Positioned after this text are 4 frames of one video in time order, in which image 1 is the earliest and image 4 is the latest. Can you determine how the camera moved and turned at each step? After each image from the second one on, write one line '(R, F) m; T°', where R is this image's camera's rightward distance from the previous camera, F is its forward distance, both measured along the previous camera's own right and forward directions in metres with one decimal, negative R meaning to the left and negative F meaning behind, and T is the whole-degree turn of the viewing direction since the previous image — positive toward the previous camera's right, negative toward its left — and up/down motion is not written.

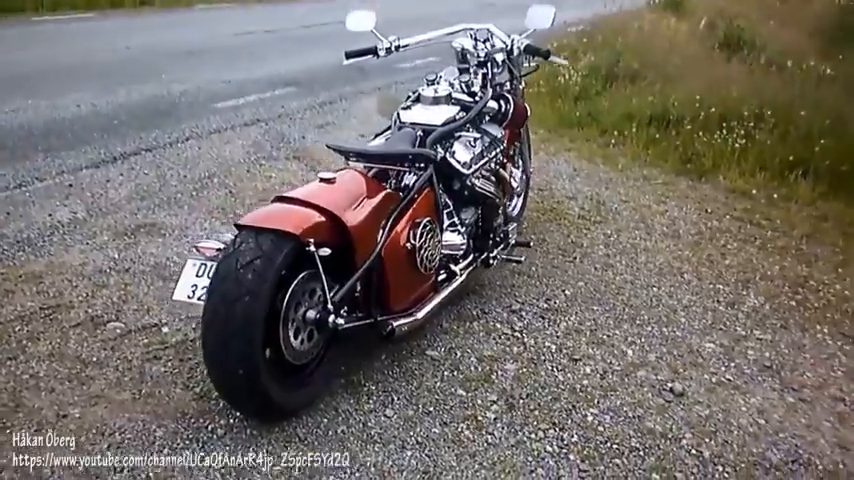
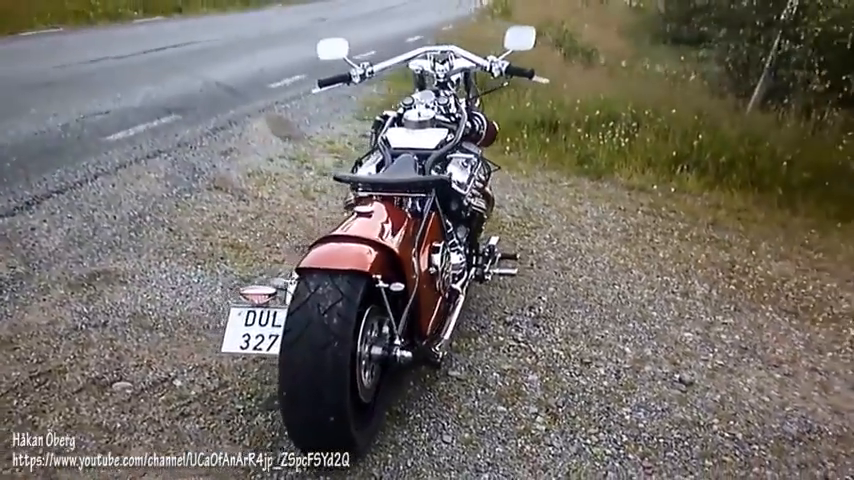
(-1.1, +0.1) m; +14°
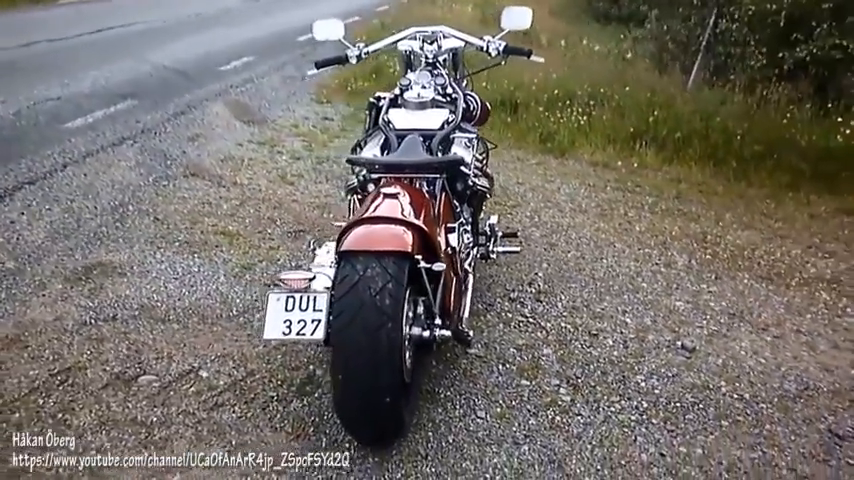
(-0.5, 0.0) m; +6°
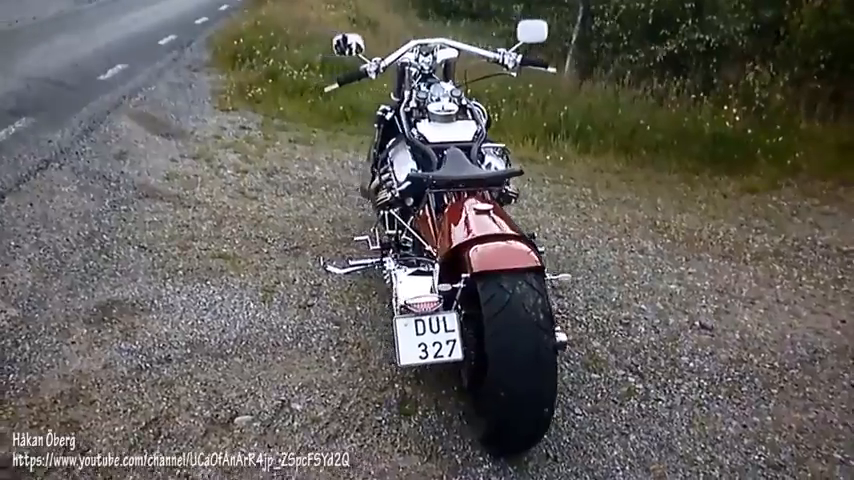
(-1.4, +0.2) m; +15°
